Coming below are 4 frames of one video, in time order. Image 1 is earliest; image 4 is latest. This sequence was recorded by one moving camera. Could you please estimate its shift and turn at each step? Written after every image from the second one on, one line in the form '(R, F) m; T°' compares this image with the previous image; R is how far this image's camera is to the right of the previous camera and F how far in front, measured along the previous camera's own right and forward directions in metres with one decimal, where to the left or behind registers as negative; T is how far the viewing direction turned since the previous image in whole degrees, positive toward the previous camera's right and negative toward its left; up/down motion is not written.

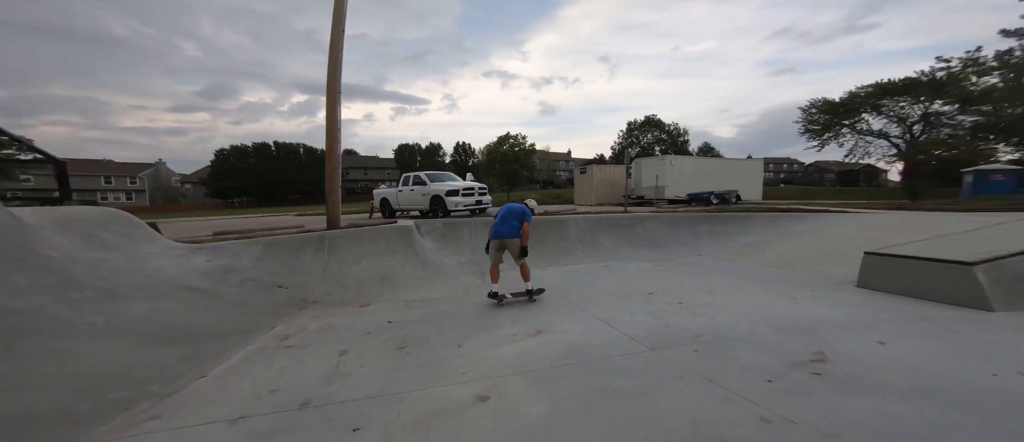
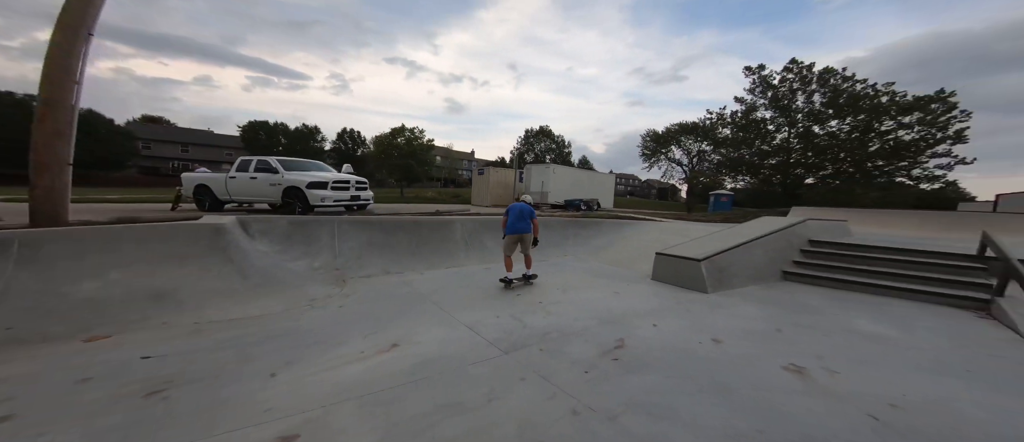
(+0.5, +0.1) m; +19°
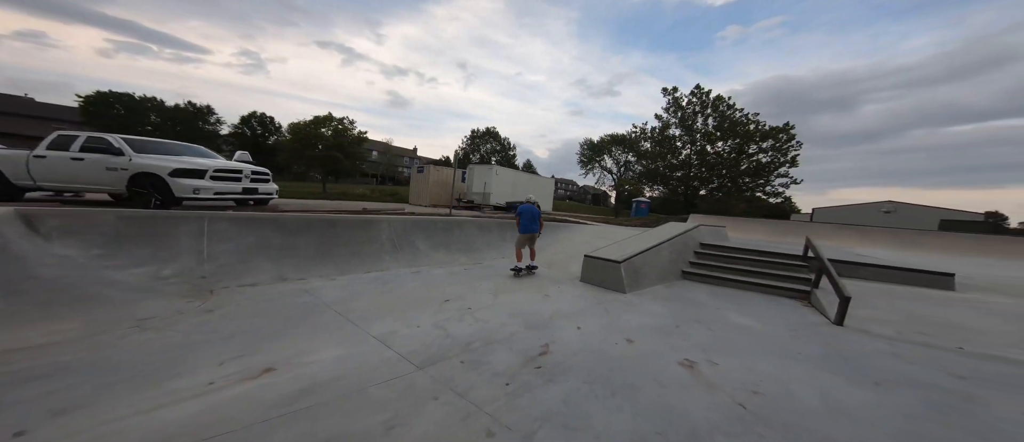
(+0.2, +0.2) m; +11°
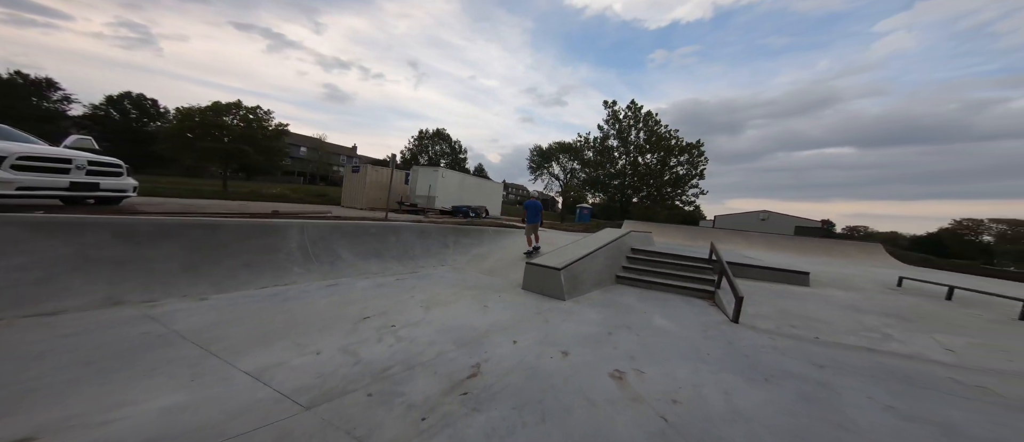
(+0.3, +0.3) m; +9°
